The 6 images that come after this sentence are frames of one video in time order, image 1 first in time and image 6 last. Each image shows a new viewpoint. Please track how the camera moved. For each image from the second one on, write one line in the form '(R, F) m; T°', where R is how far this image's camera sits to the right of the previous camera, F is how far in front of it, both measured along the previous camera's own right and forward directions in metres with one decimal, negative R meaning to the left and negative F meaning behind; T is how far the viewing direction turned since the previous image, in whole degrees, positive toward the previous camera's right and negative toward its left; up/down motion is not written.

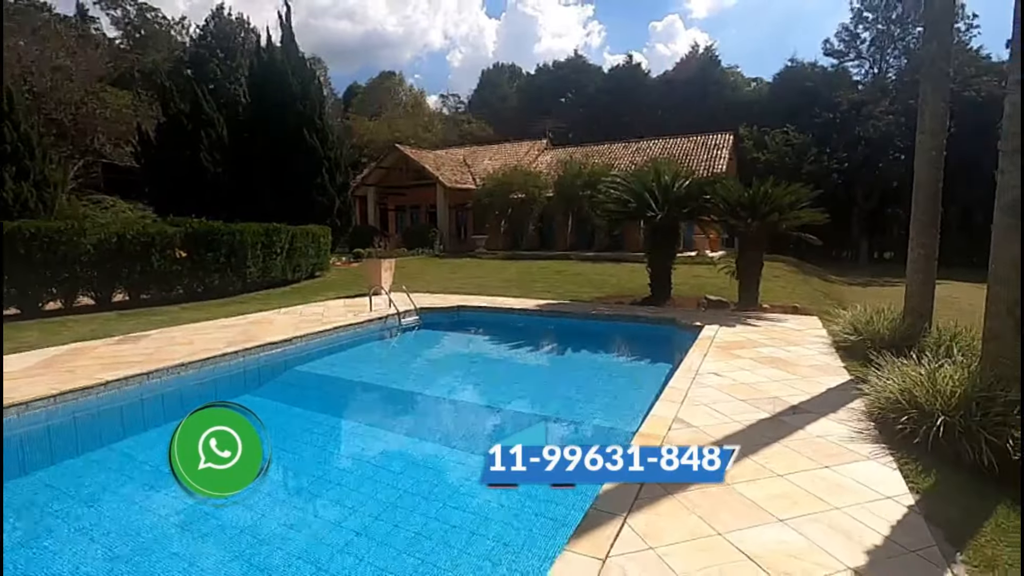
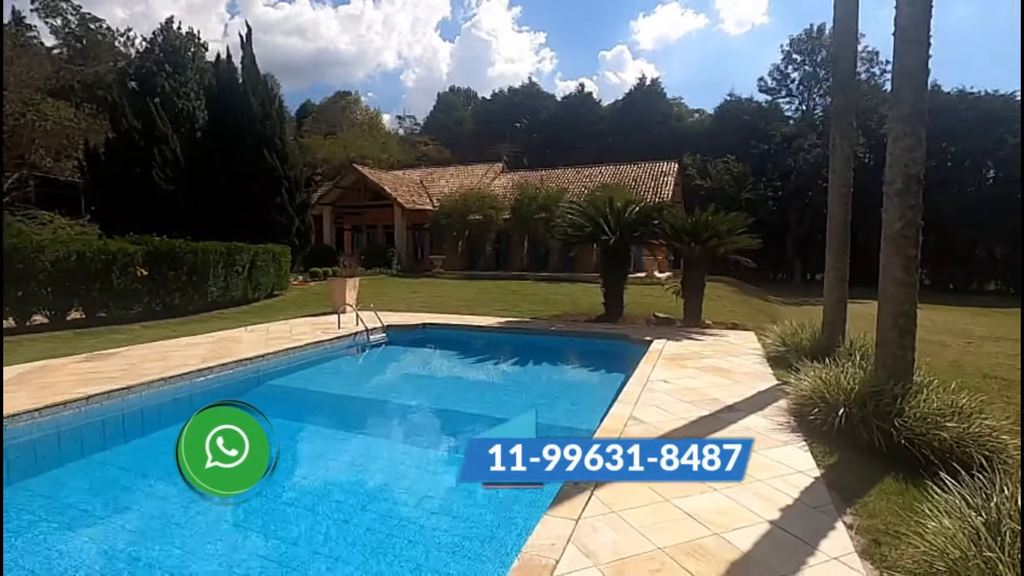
(-0.2, -0.6) m; +5°
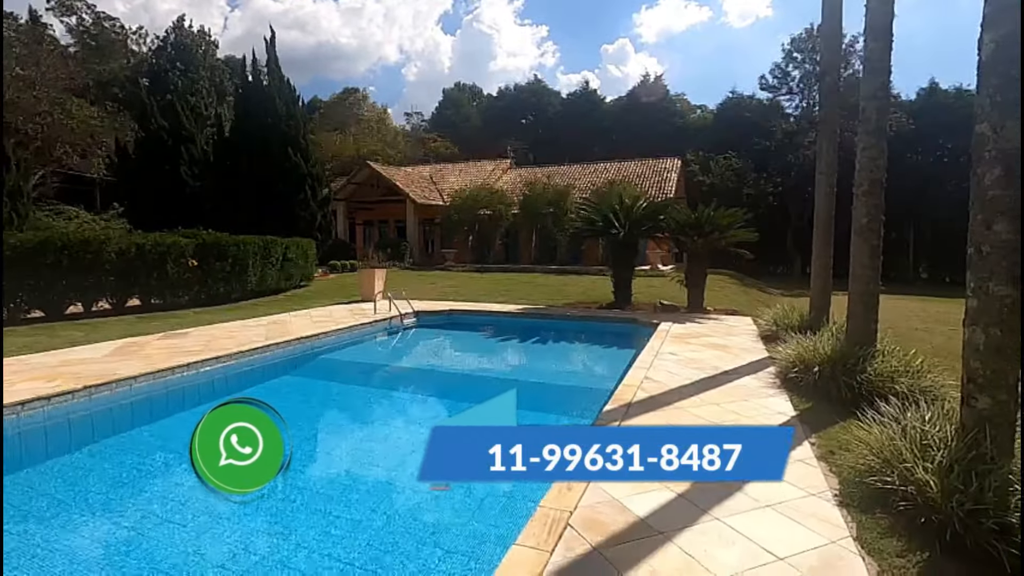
(-0.3, -1.1) m; 0°
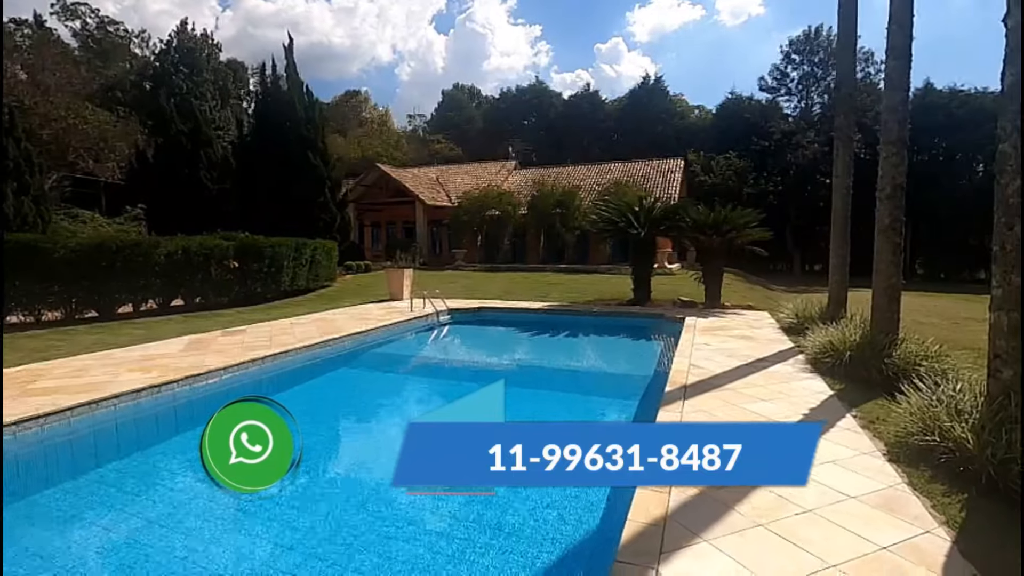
(-0.7, -0.6) m; 0°
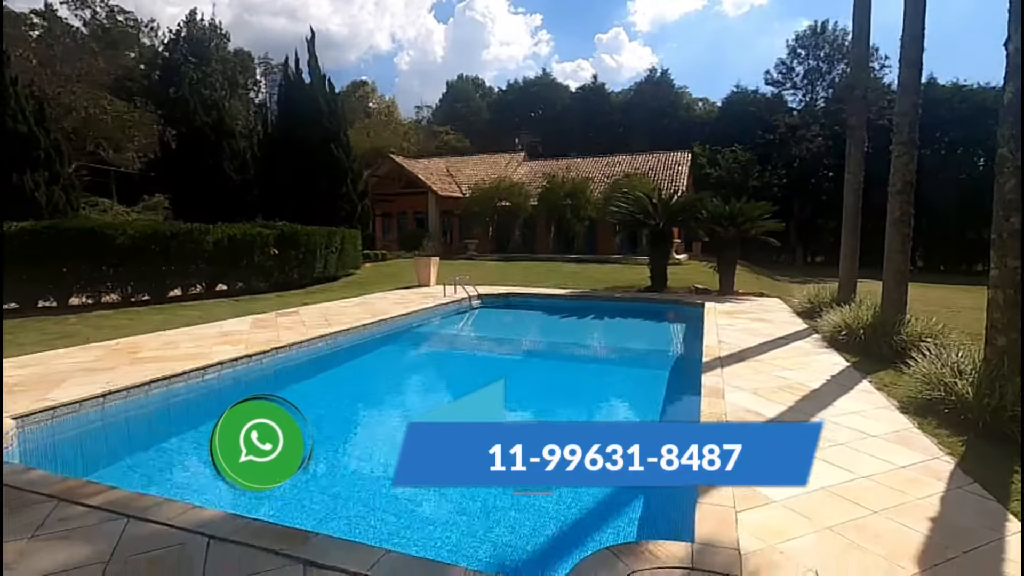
(-0.6, -0.8) m; 0°
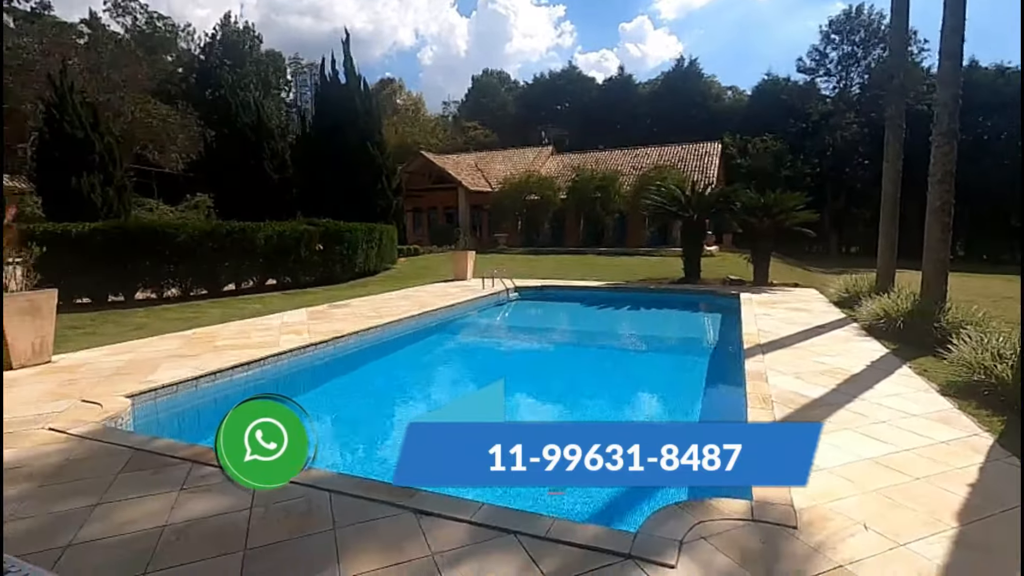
(-0.2, -0.4) m; -2°
